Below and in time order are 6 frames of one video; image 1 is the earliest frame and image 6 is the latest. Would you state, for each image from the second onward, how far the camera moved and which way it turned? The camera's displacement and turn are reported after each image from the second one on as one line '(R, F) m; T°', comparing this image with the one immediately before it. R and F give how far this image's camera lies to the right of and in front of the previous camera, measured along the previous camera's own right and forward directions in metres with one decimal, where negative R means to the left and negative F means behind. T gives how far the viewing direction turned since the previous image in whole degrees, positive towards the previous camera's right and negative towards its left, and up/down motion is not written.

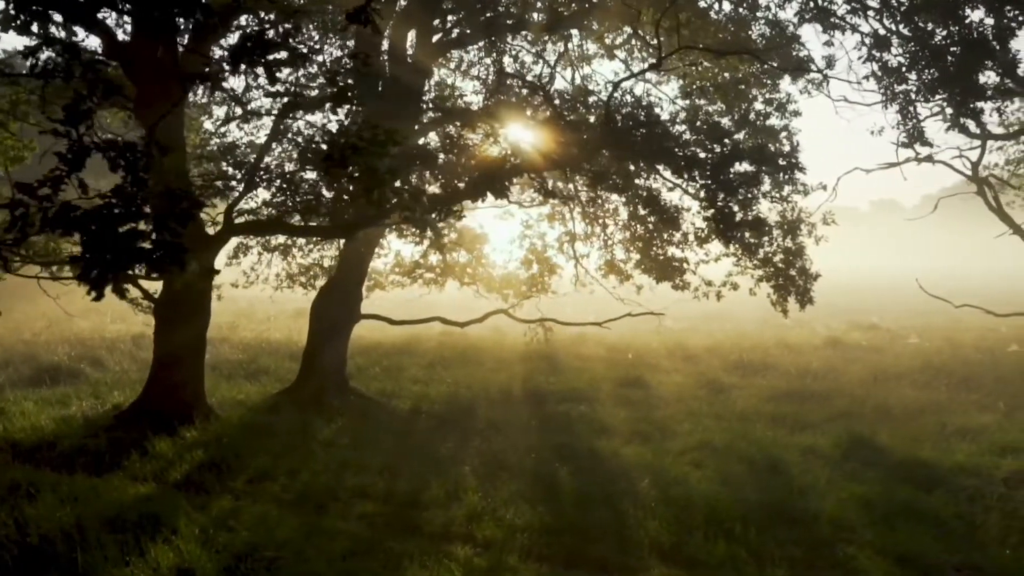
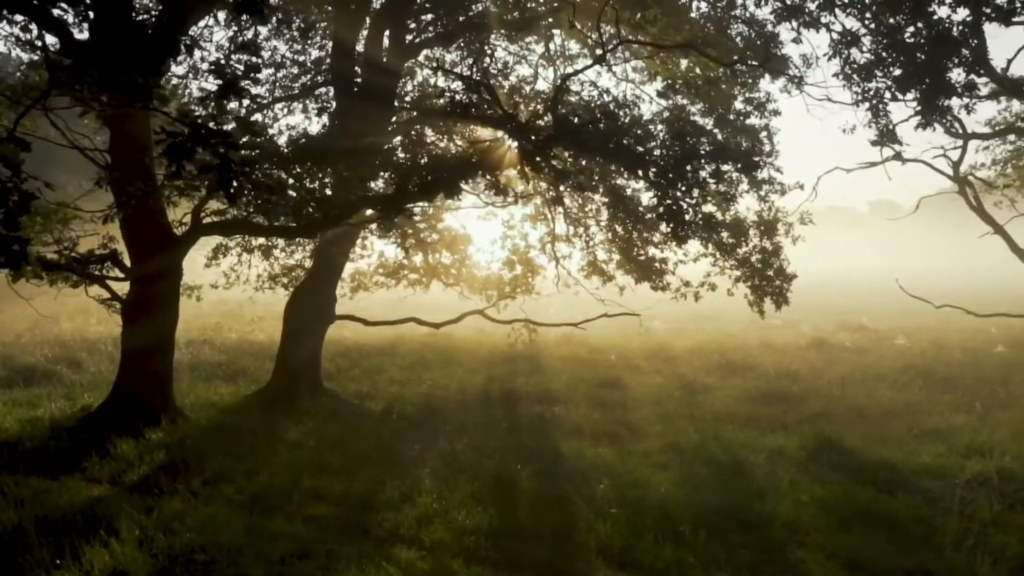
(+0.5, +0.1) m; 0°
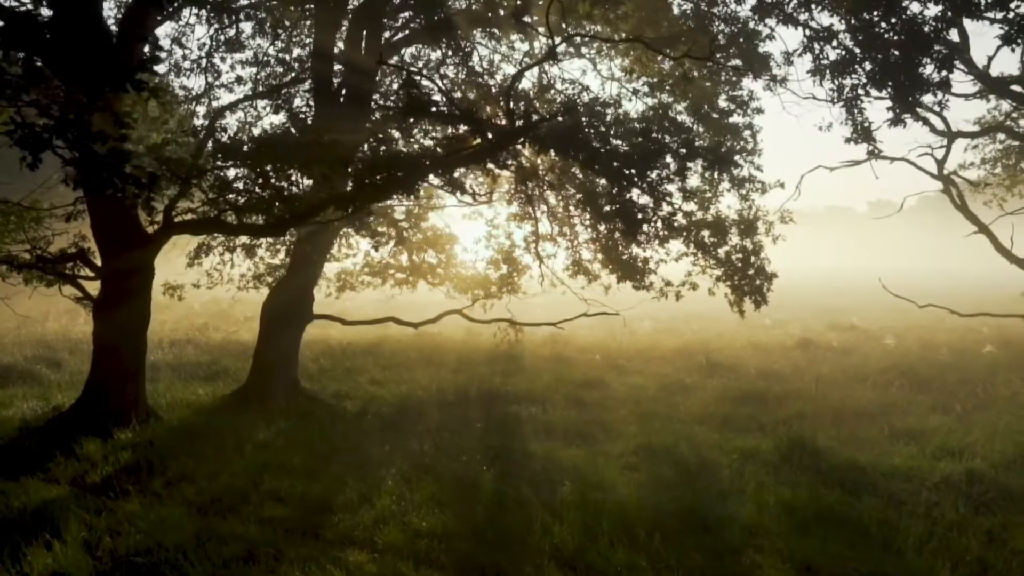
(+0.4, +0.1) m; 0°
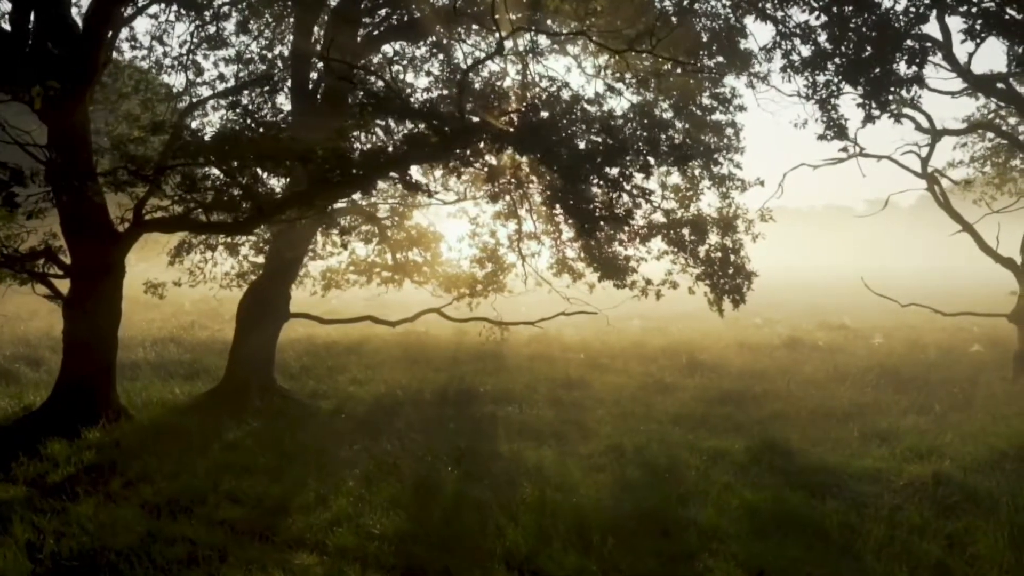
(+0.4, +0.1) m; 0°
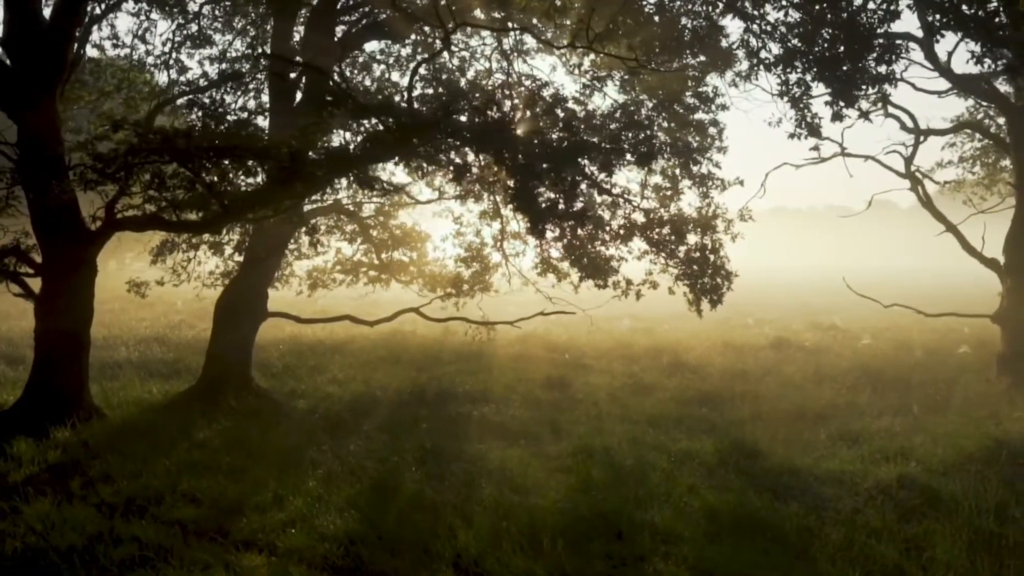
(+0.4, +0.1) m; 0°
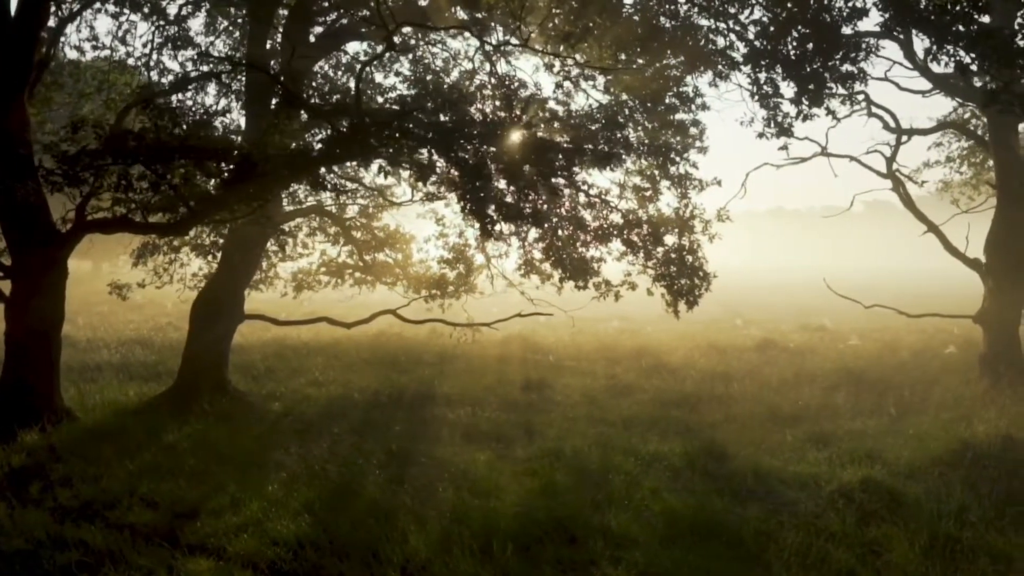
(+0.4, +0.1) m; 0°
